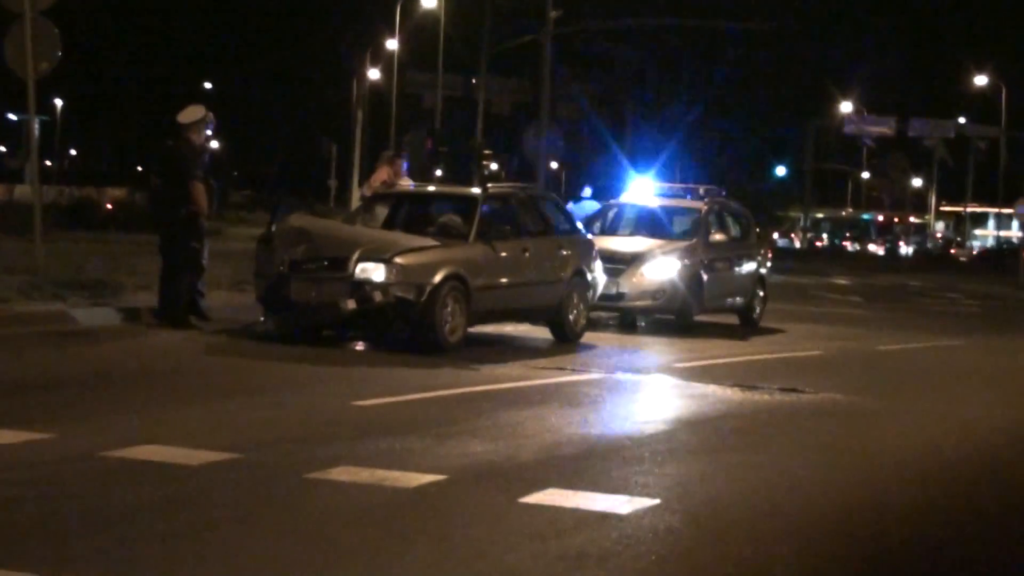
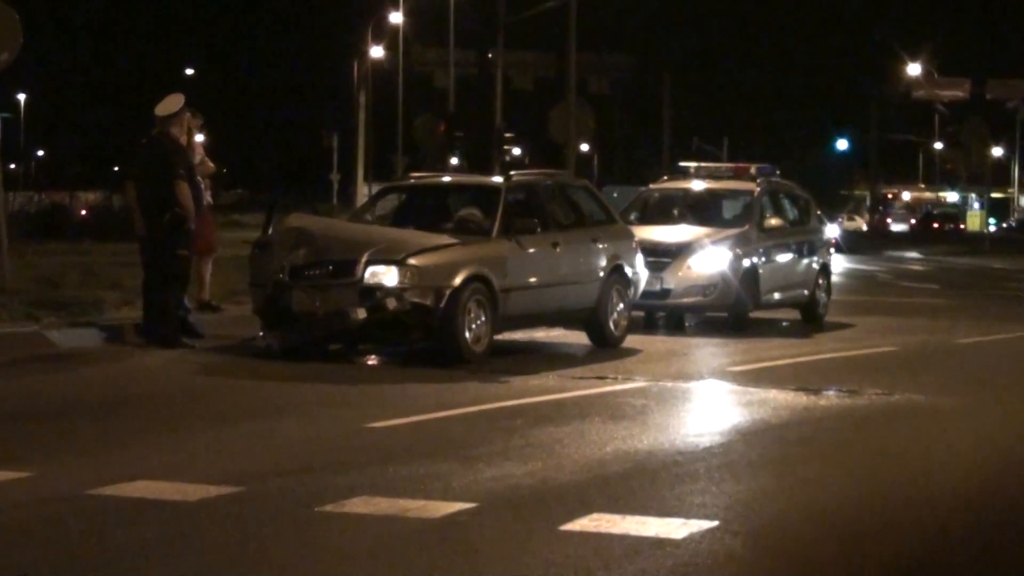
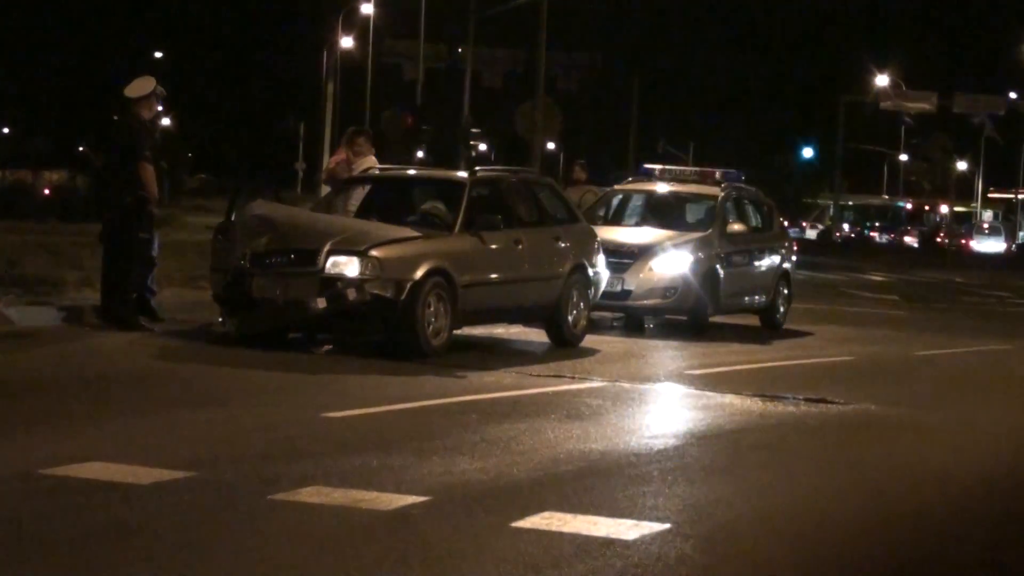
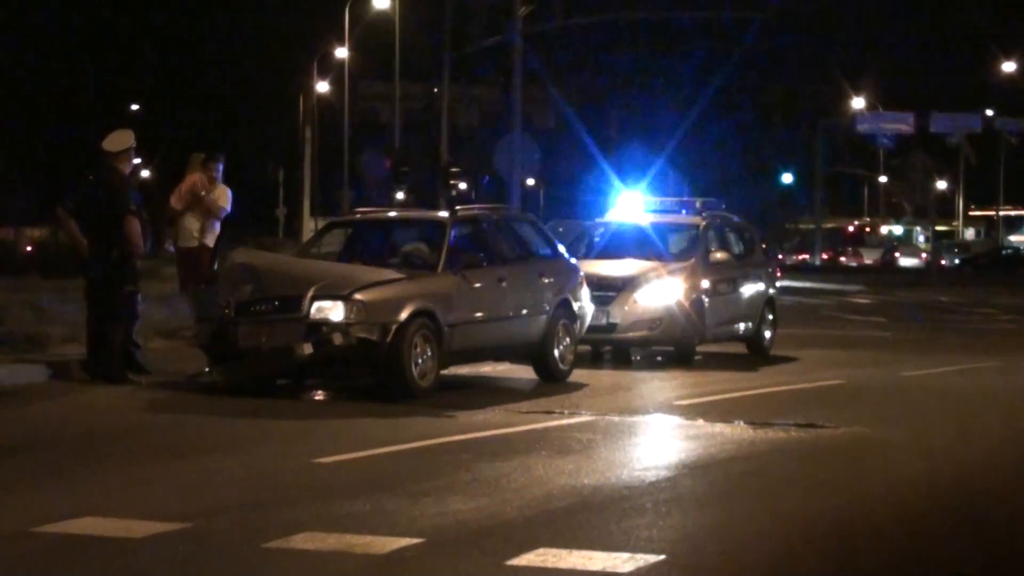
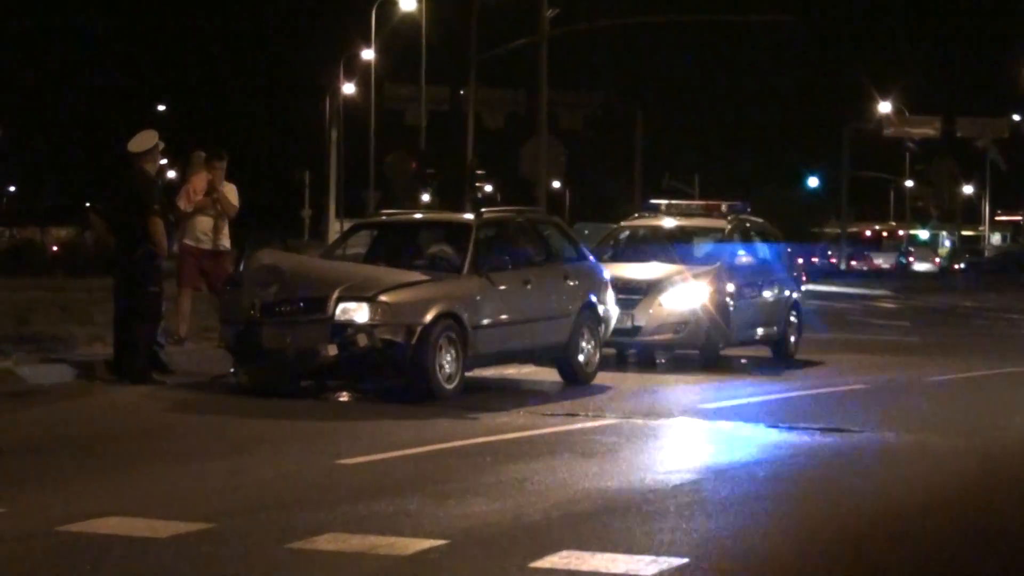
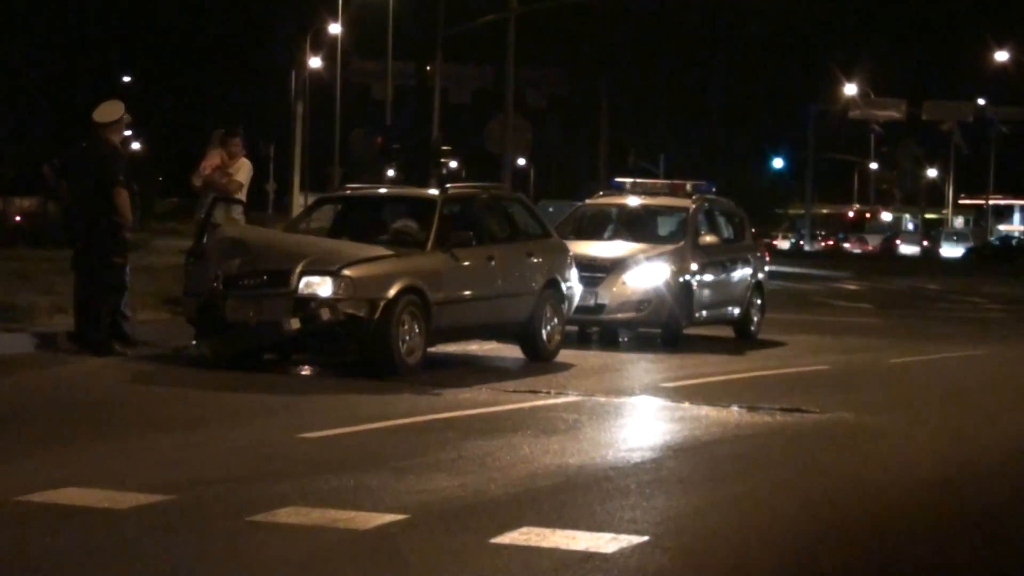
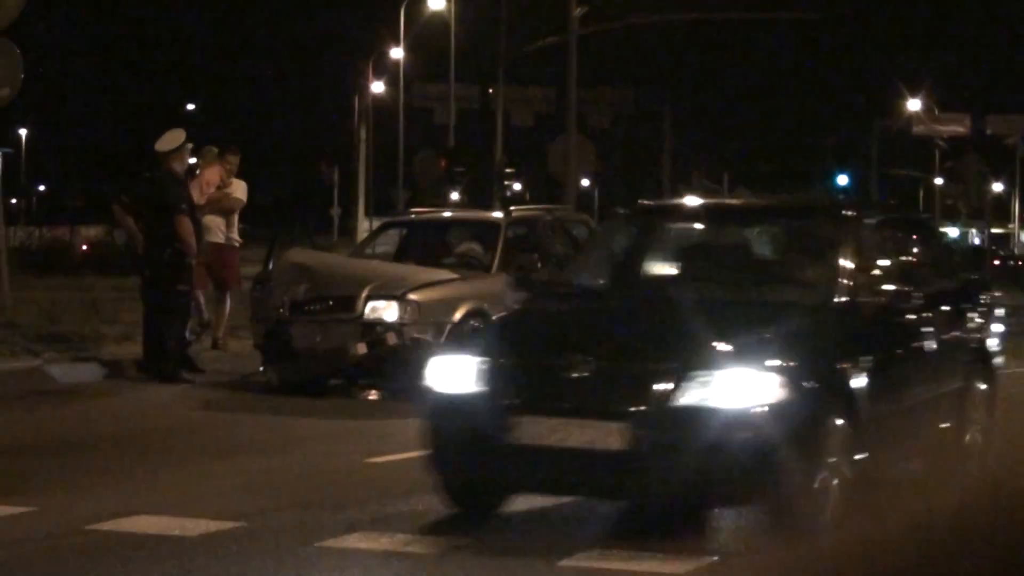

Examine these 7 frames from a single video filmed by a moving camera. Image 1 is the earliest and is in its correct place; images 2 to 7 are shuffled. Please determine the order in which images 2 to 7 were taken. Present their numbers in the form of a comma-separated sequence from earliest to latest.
3, 6, 4, 5, 7, 2
